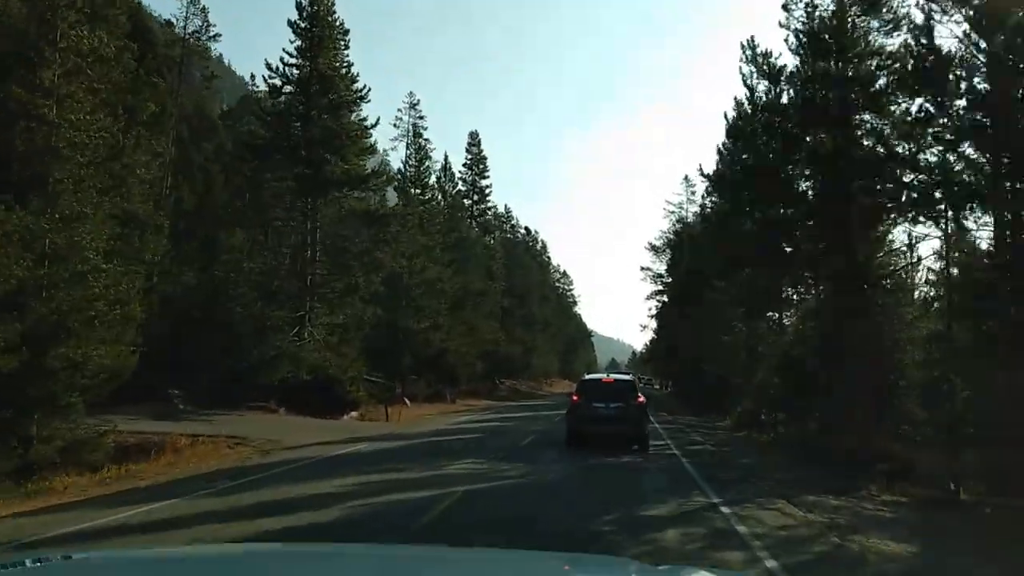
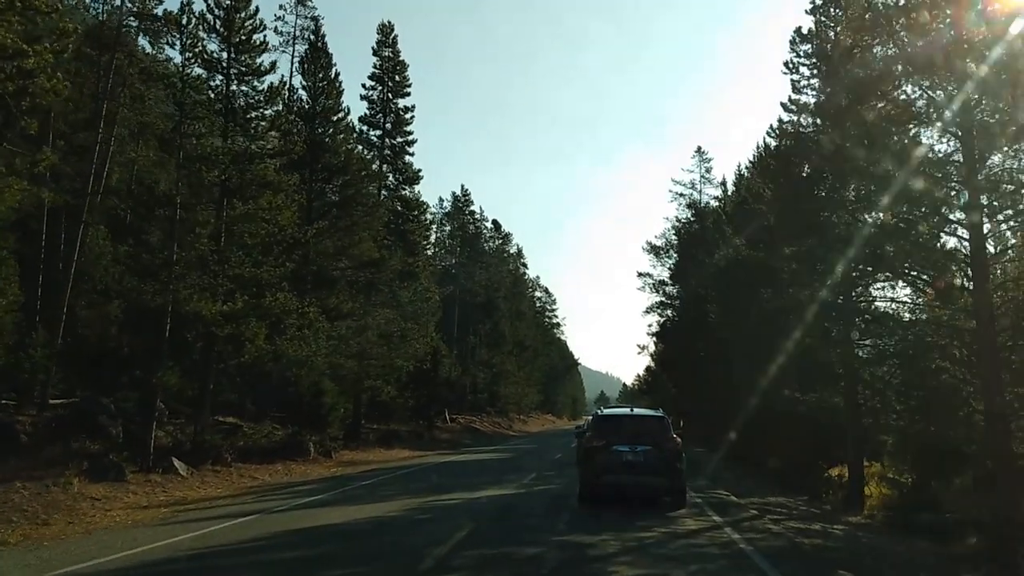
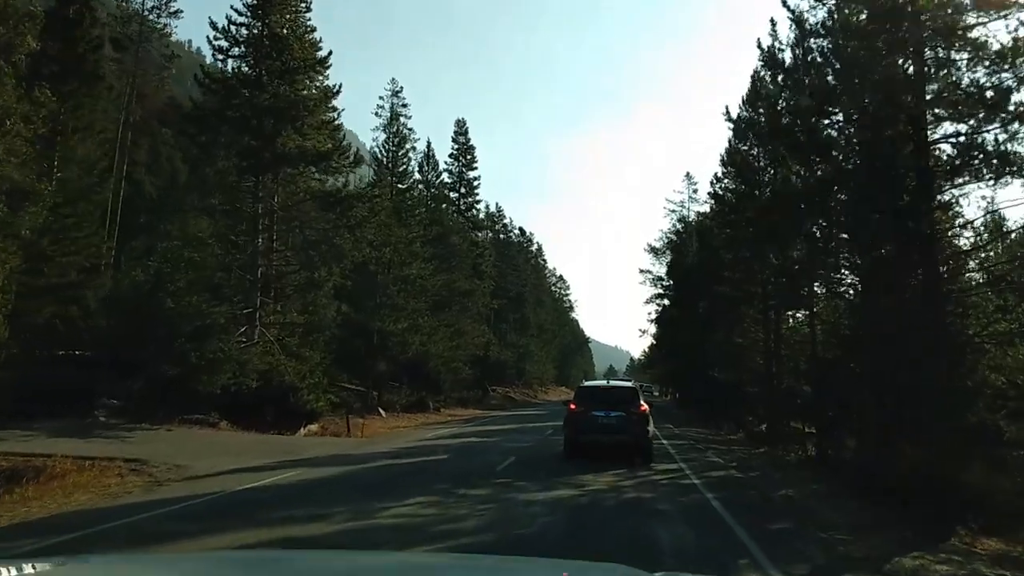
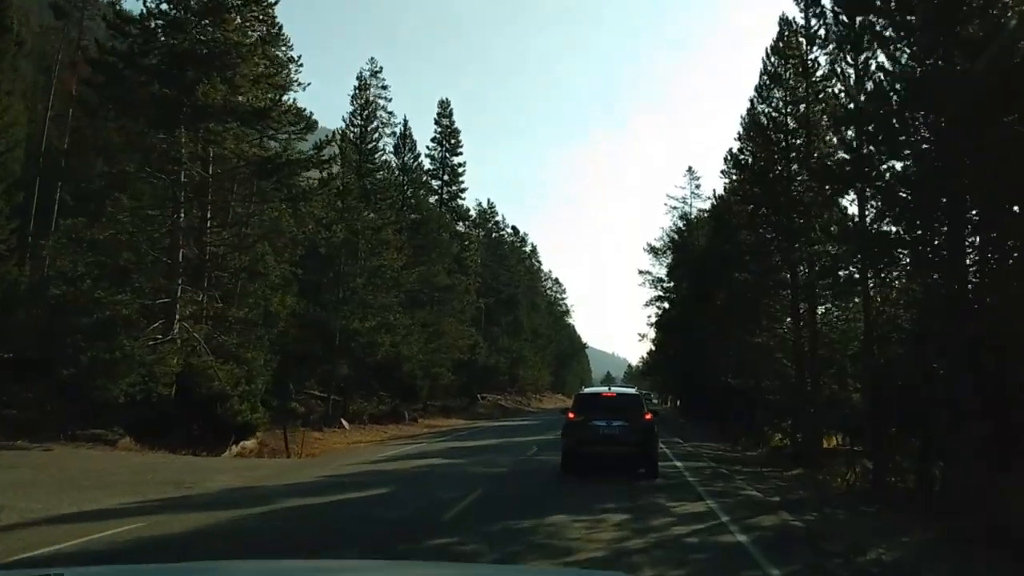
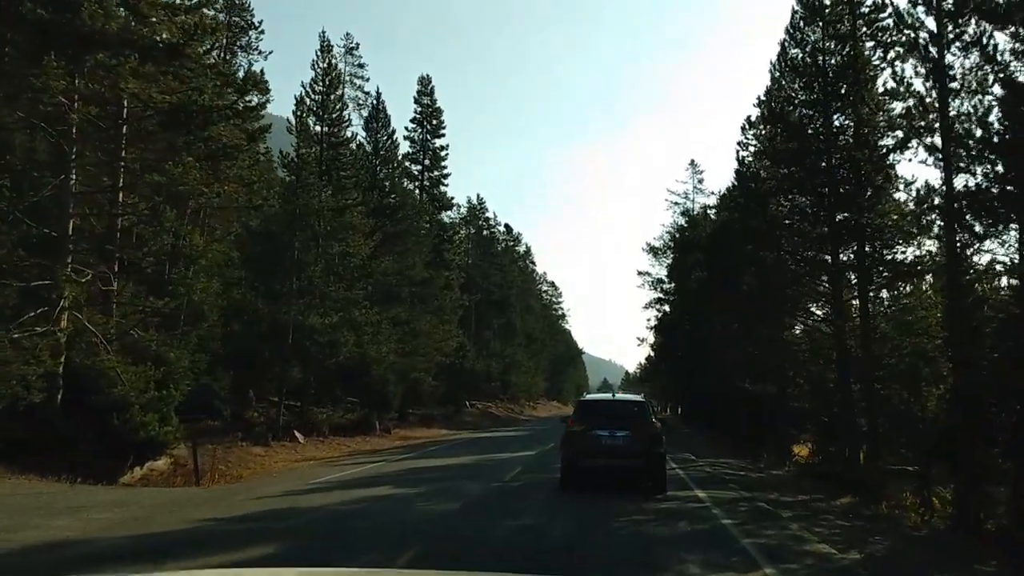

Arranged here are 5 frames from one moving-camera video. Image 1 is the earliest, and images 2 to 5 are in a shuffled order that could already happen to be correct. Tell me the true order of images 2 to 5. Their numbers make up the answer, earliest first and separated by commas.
3, 4, 5, 2
